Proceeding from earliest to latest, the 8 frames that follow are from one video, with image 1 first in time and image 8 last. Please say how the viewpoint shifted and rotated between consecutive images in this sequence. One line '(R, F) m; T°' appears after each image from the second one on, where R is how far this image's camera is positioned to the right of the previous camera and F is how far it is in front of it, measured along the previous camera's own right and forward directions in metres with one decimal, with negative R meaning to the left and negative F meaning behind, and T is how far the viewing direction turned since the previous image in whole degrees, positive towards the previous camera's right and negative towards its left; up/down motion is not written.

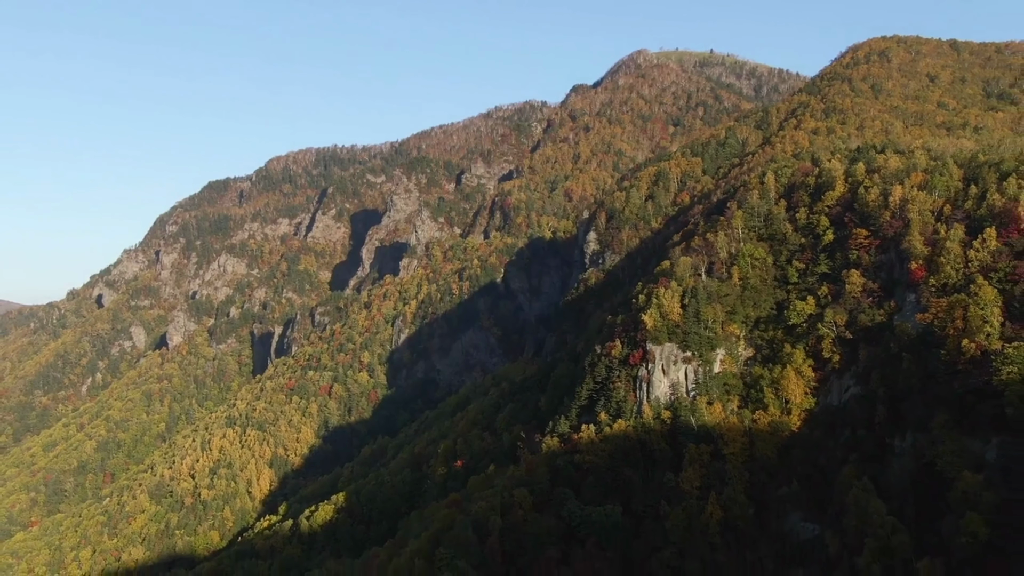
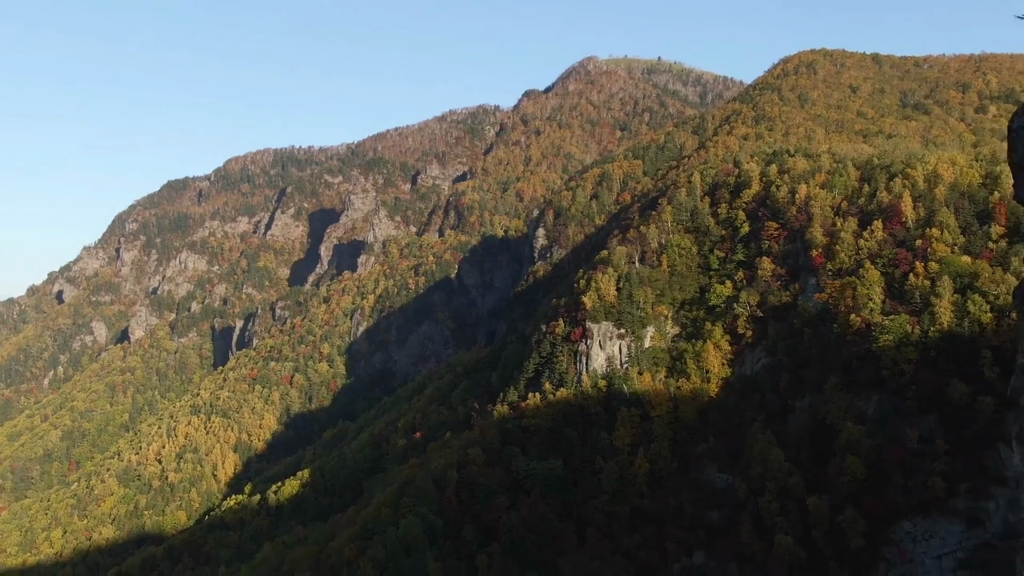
(-0.2, -9.7) m; +3°
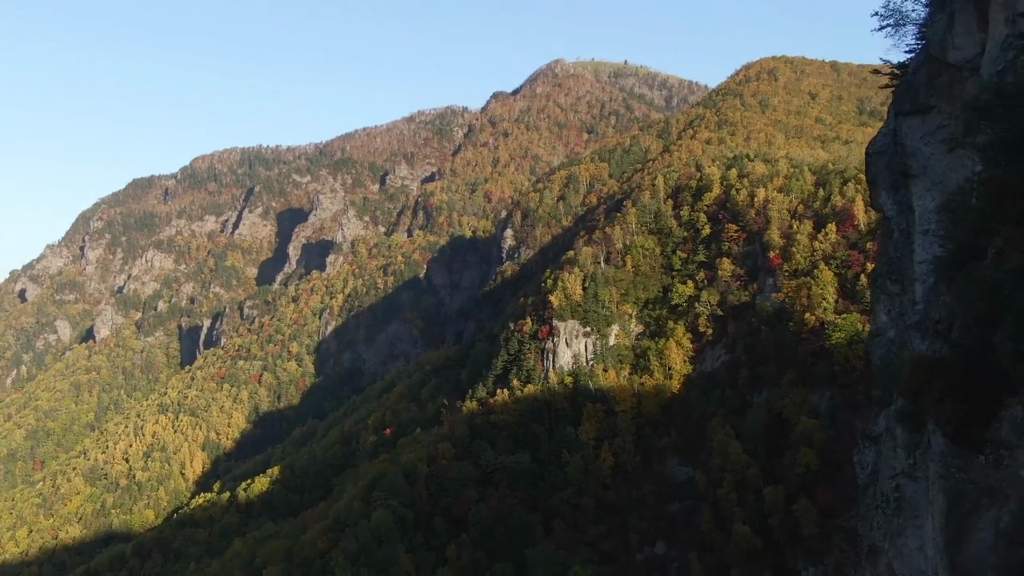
(-0.2, -2.4) m; +2°
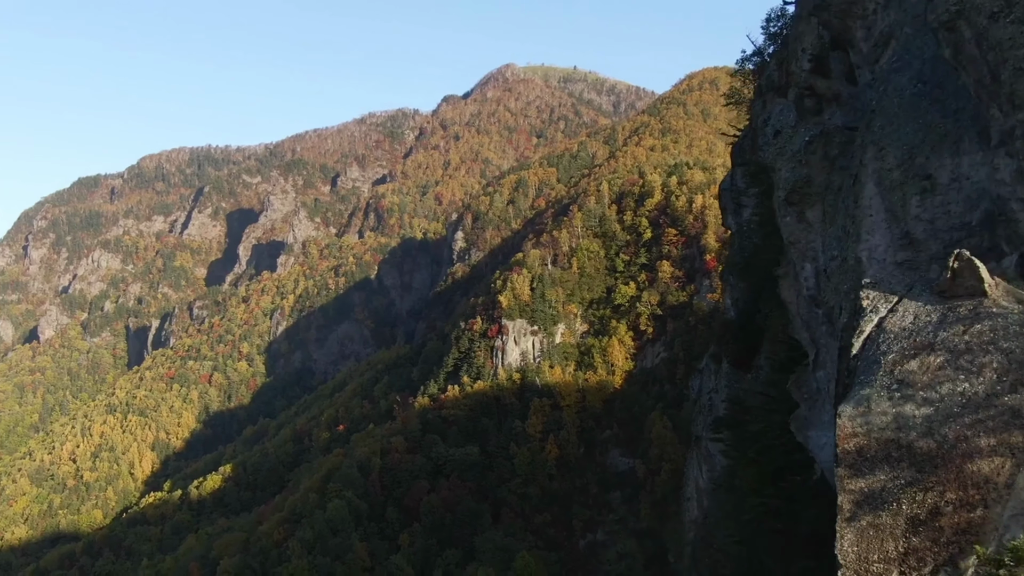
(-0.1, -3.9) m; +3°
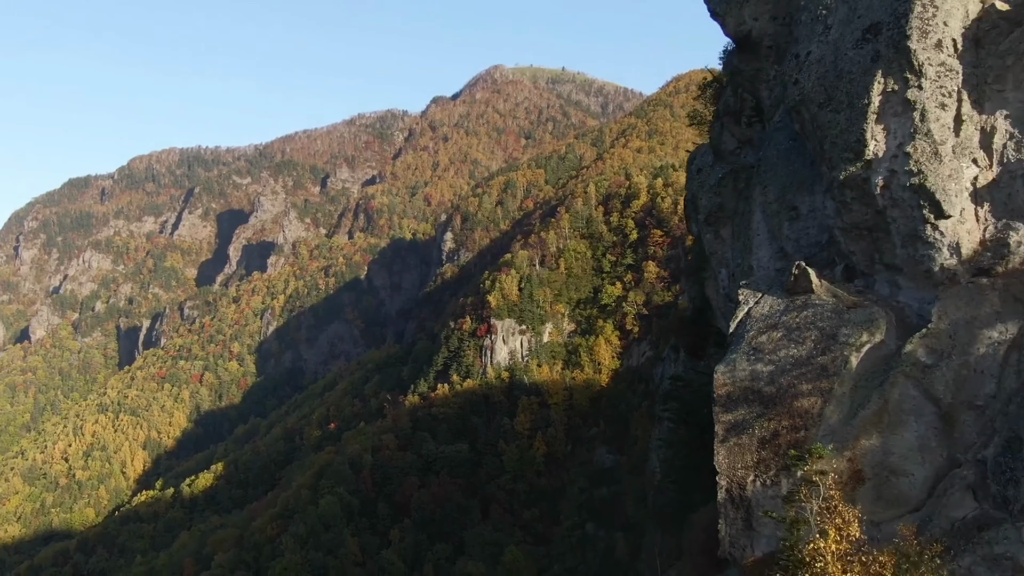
(0.0, -1.6) m; +1°
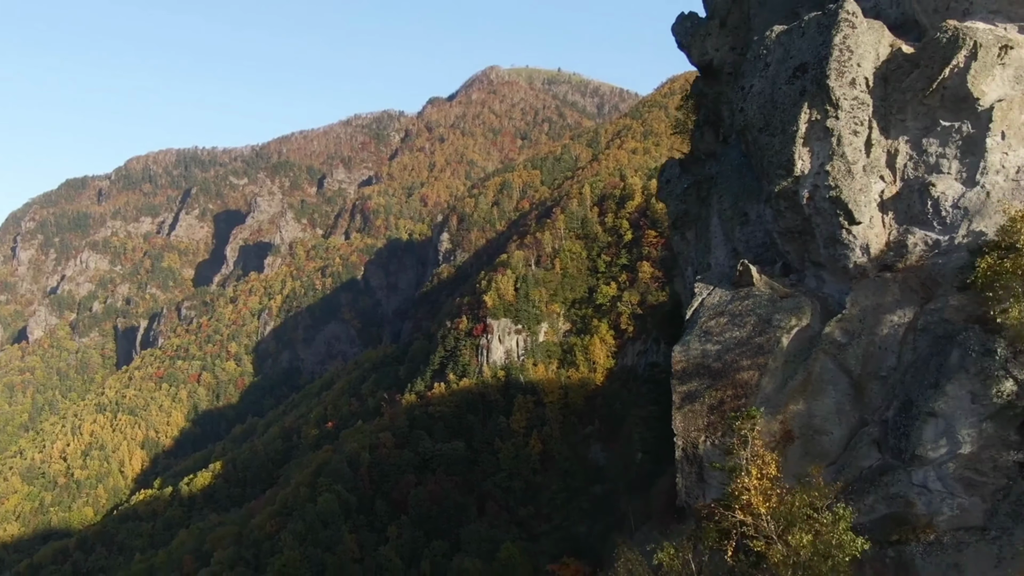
(0.0, -1.0) m; 0°
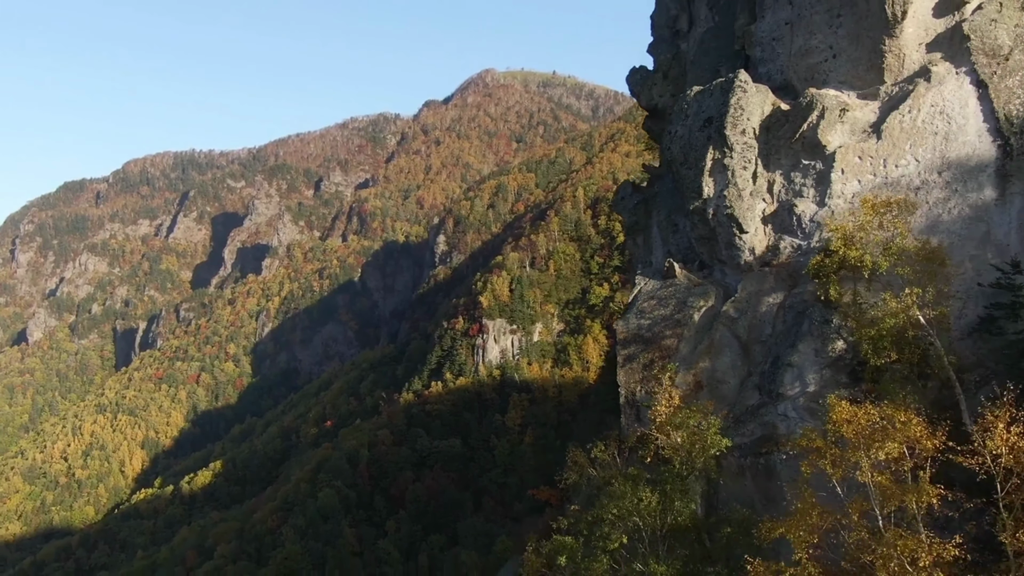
(+0.1, -2.2) m; 0°
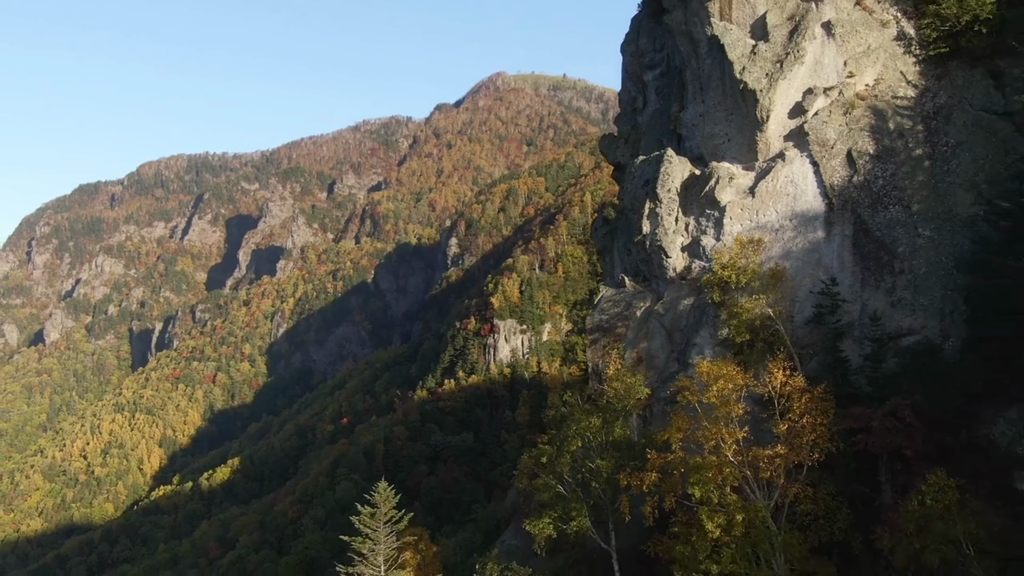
(+0.1, -3.9) m; -1°
